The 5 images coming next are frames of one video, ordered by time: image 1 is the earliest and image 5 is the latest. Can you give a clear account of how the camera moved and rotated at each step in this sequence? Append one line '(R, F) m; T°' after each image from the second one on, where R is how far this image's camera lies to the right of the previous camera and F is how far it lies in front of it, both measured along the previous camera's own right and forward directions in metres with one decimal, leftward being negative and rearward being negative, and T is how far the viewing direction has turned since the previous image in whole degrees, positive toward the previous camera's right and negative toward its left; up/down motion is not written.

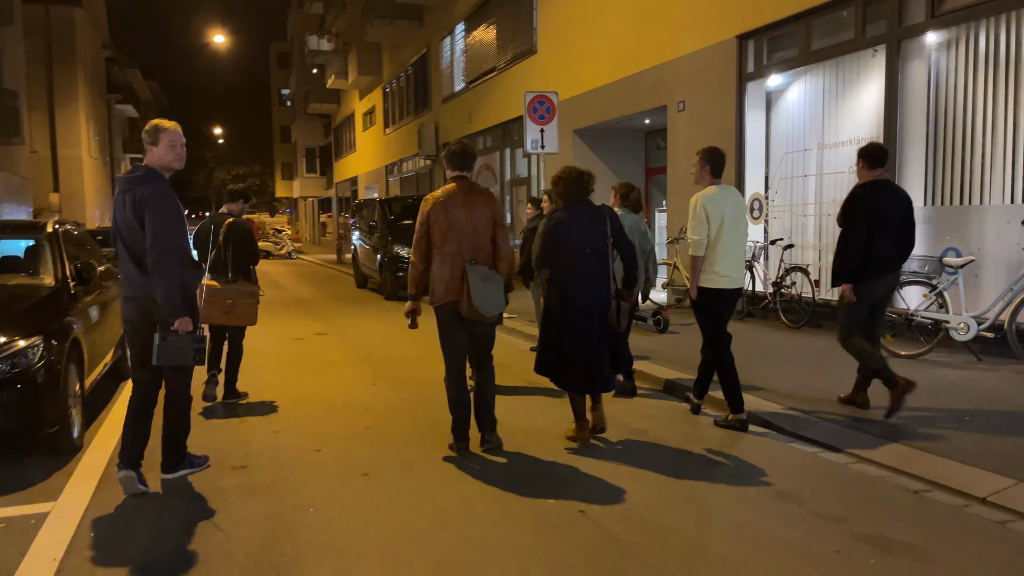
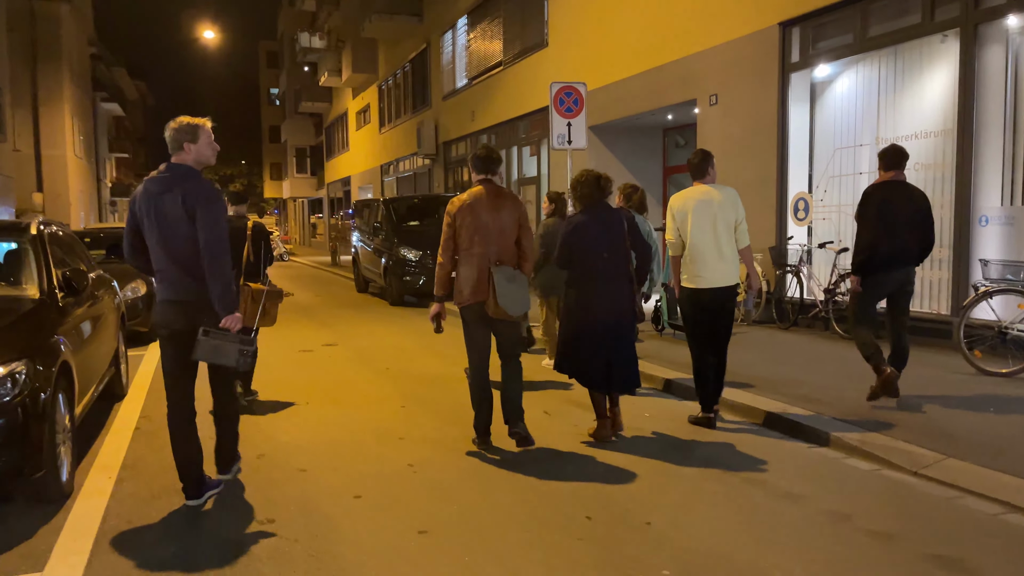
(-0.5, +0.8) m; +1°
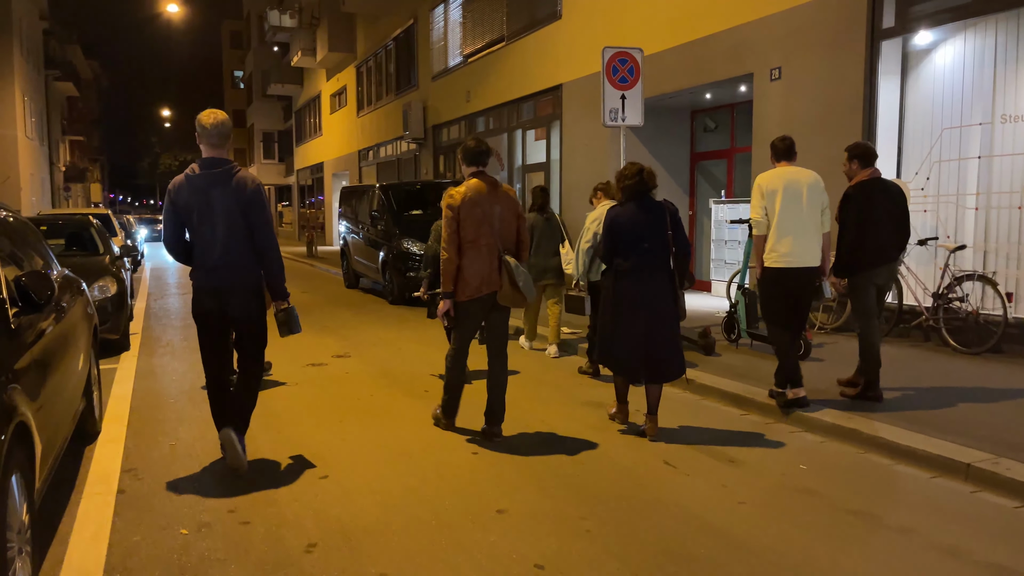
(-0.9, +1.5) m; +3°
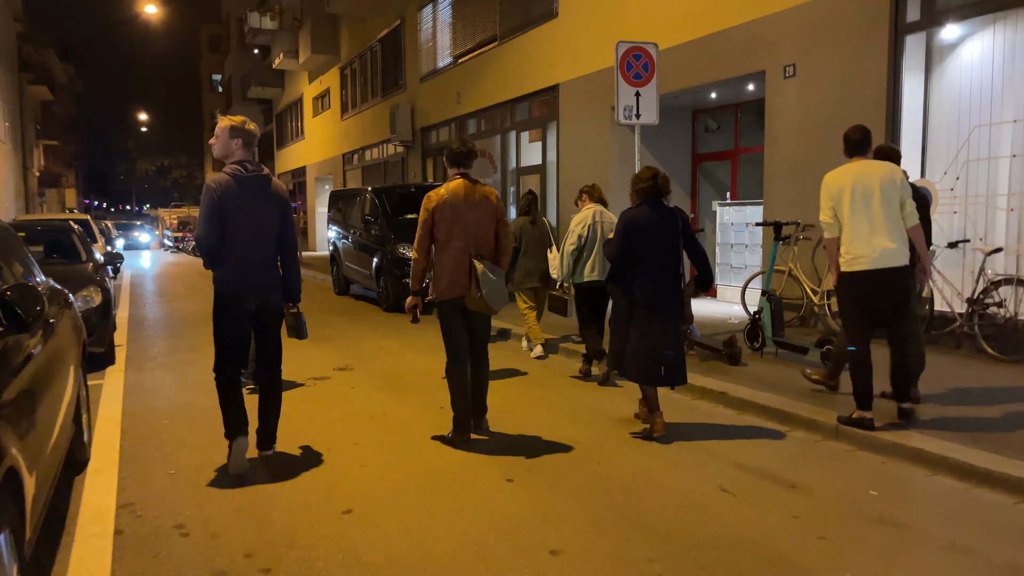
(-0.3, +0.4) m; +1°
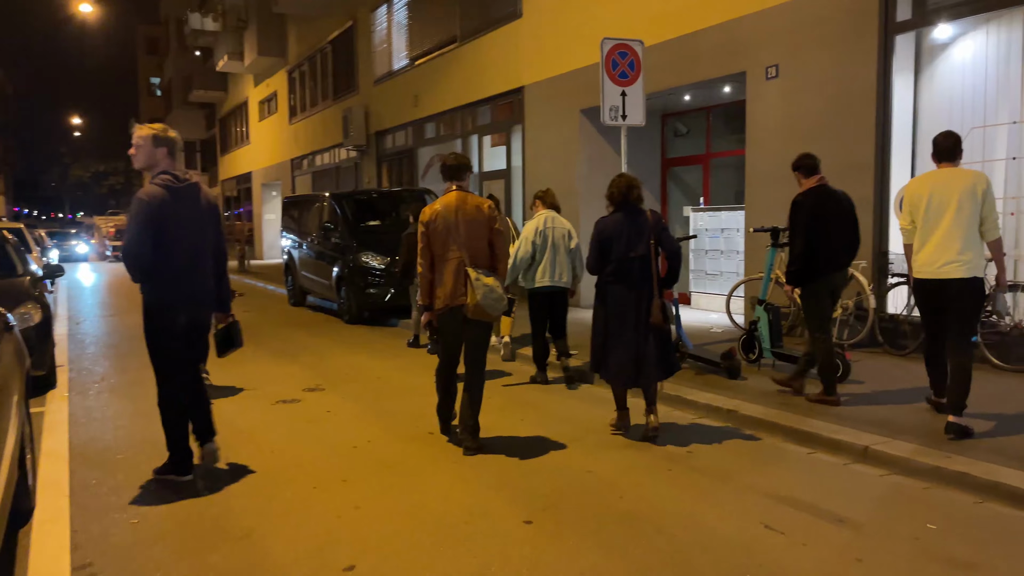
(-0.3, +0.5) m; +4°
